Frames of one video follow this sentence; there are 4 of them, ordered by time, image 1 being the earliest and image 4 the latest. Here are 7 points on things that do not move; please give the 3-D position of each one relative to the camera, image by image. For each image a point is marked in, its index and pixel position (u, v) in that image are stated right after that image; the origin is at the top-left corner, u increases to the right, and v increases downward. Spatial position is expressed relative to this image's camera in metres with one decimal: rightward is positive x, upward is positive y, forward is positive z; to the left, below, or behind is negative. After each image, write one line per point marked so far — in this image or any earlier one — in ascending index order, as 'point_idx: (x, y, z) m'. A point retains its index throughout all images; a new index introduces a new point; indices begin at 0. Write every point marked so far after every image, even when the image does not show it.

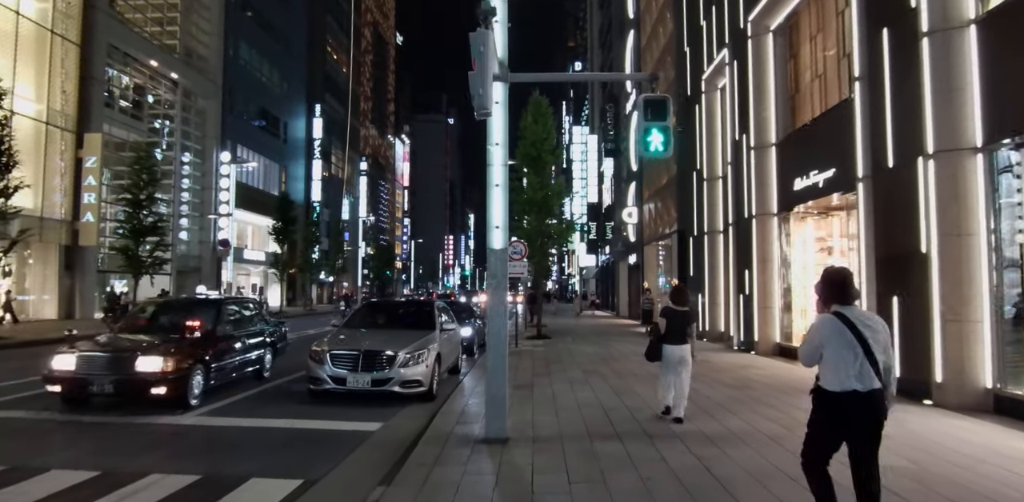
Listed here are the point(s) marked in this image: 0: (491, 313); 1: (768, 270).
0: (-0.3, -0.9, +7.3) m
1: (+7.3, -0.5, +16.2) m
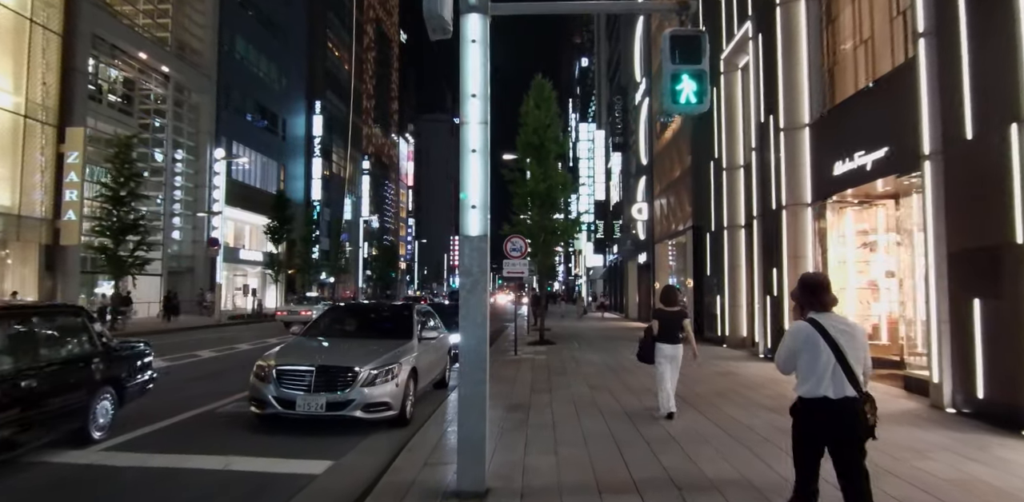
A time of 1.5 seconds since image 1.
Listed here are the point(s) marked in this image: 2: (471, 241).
0: (-0.4, -0.7, +5.4) m
1: (+7.3, -0.4, +14.2) m
2: (-0.4, +0.1, +5.5) m
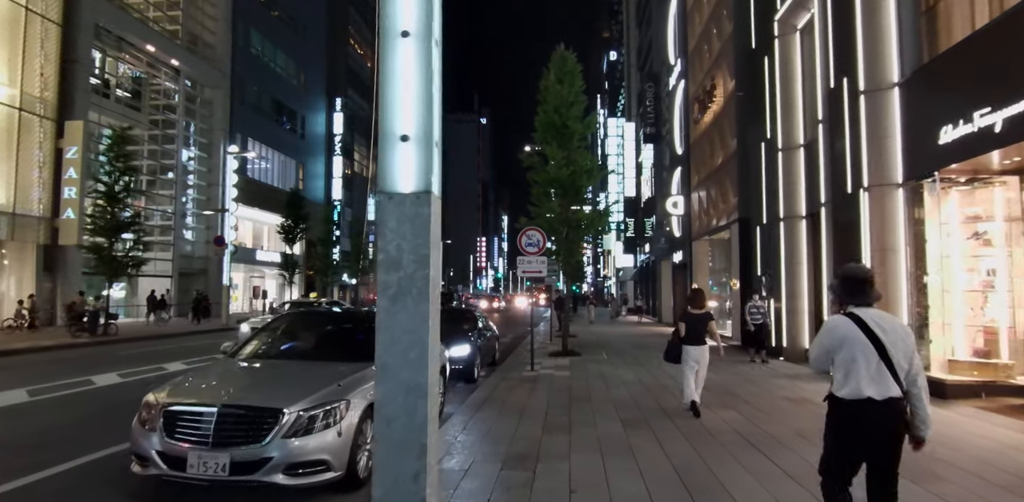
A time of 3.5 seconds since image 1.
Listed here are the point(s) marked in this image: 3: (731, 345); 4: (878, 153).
0: (-0.6, -0.6, +2.8) m
1: (+7.5, -0.3, +11.3) m
2: (-0.6, +0.2, +2.9) m
3: (+7.7, -3.3, +19.9) m
4: (+7.4, +2.0, +11.4) m
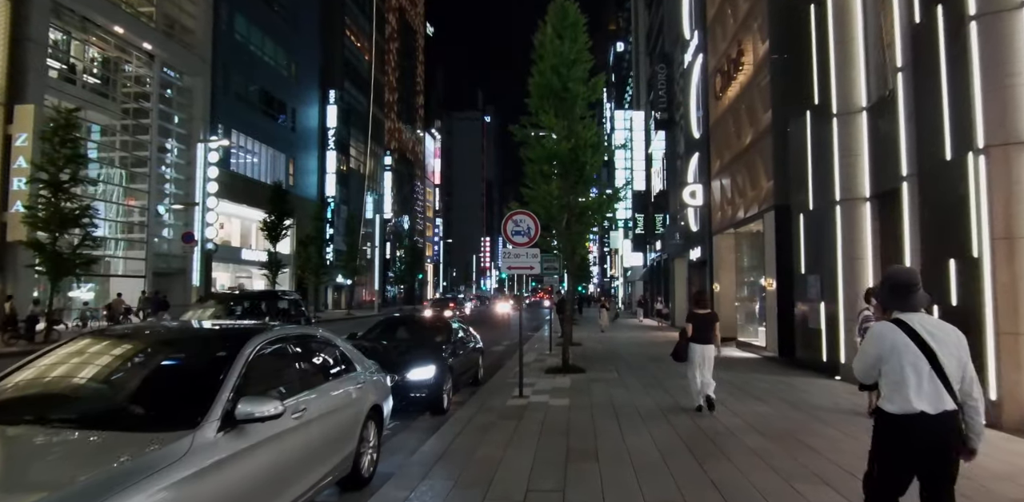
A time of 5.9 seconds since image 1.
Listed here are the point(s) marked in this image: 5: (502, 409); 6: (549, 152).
0: (-1.1, -0.4, -0.3) m
1: (+7.2, 0.0, +8.0) m
2: (-1.0, +0.4, -0.3) m
3: (+7.5, -3.1, +16.6) m
4: (+7.0, +2.2, +8.2) m
5: (-0.2, -2.7, +9.4) m
6: (+0.9, +2.5, +14.4) m
